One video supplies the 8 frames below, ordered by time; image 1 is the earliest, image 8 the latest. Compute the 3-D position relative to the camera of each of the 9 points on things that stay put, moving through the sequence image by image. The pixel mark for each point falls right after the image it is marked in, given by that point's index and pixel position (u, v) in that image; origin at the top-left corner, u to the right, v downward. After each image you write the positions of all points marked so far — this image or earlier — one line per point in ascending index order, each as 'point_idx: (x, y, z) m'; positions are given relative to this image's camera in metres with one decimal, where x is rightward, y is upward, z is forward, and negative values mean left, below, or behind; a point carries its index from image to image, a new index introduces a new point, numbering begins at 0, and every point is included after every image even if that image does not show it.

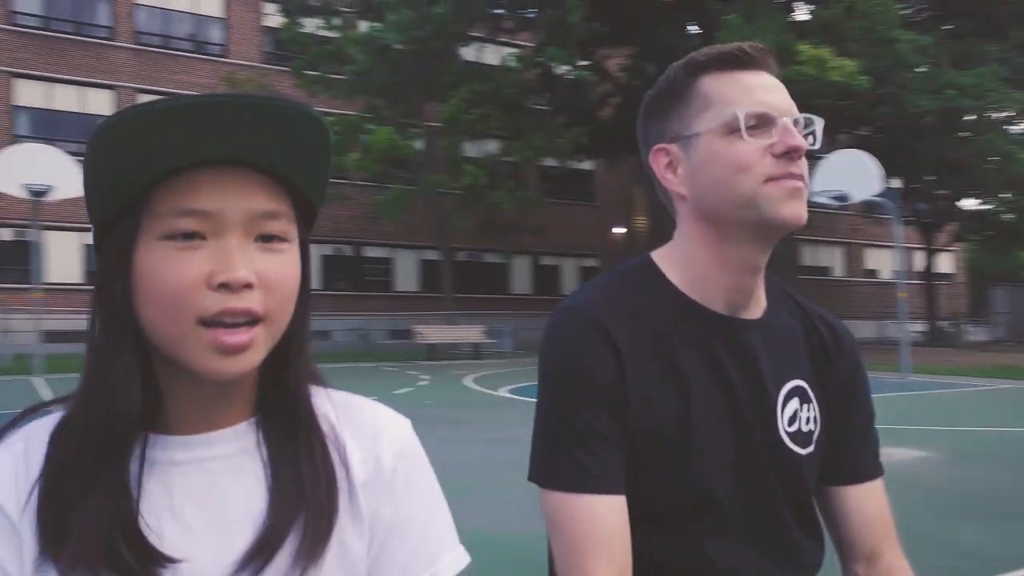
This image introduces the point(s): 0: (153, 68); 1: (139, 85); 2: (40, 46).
0: (-12.6, +8.0, +28.2) m
1: (-12.6, +7.6, +28.2) m
2: (-16.1, +8.1, +25.5) m
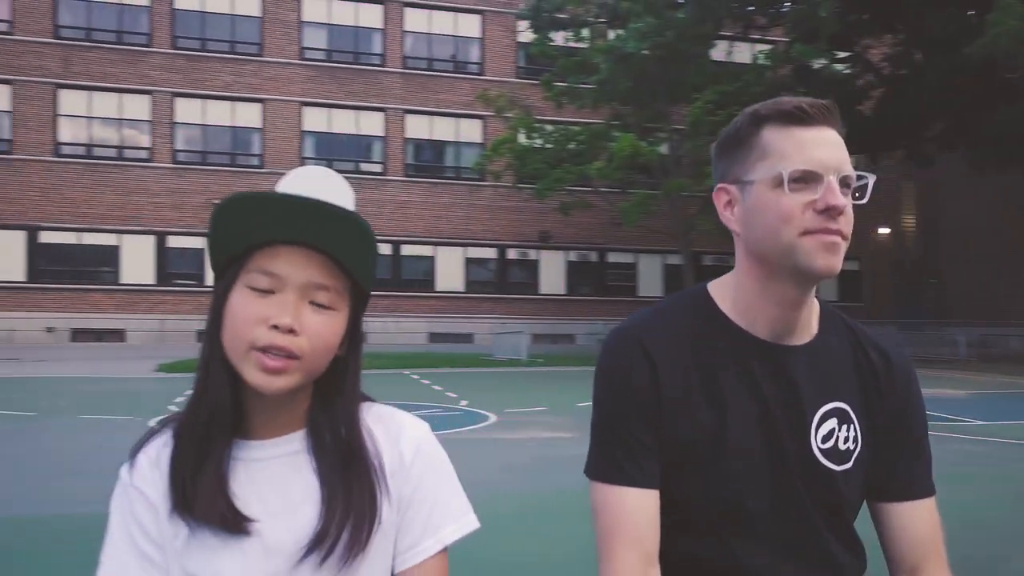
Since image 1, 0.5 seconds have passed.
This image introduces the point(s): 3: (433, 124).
0: (-3.5, +7.9, +30.9) m
1: (-3.6, +7.4, +30.9) m
2: (-7.7, +8.0, +29.4) m
3: (-3.1, +6.6, +31.2) m
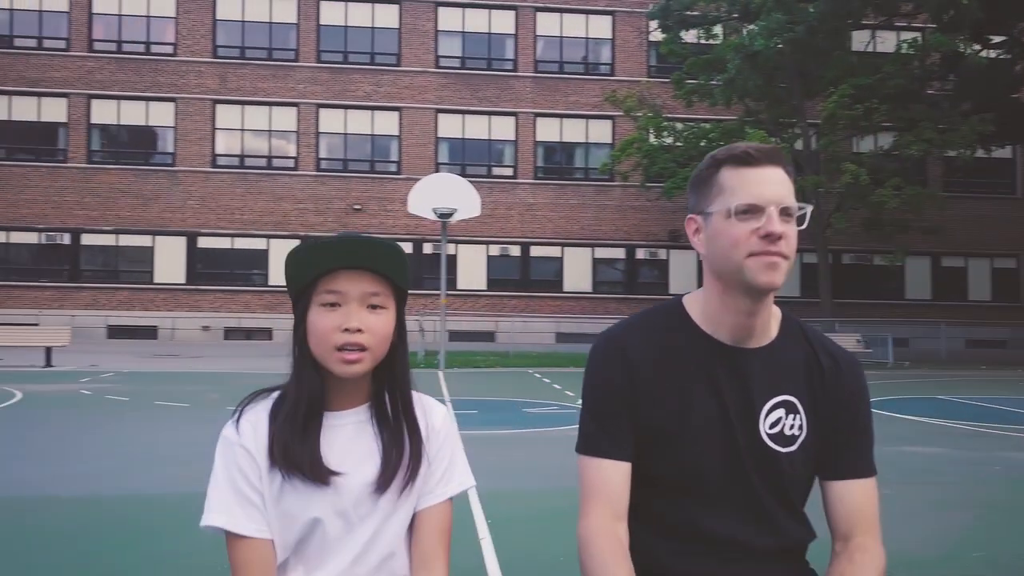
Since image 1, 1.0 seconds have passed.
0: (+1.4, +7.9, +31.4) m
1: (+1.4, +7.4, +31.4) m
2: (-2.9, +8.0, +30.6) m
3: (+2.0, +6.5, +31.6) m
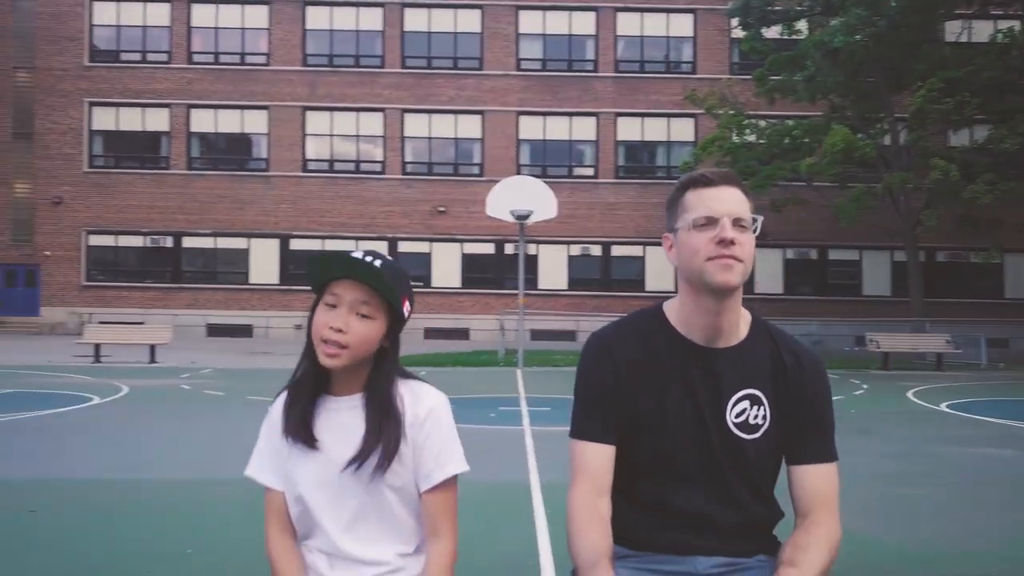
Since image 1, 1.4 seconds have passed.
0: (+4.6, +7.9, +31.4) m
1: (+4.6, +7.4, +31.4) m
2: (+0.1, +8.0, +31.0) m
3: (+5.1, +6.5, +31.6) m
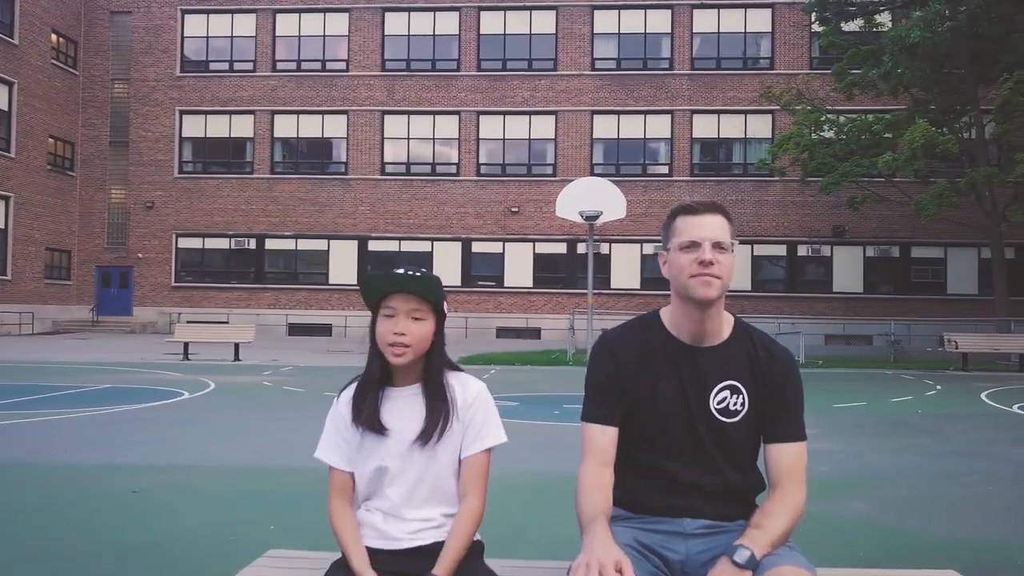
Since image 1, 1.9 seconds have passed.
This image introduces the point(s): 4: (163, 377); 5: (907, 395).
0: (+7.4, +7.9, +31.2) m
1: (+7.4, +7.4, +31.2) m
2: (+2.9, +8.0, +31.3) m
3: (+7.9, +6.6, +31.4) m
4: (-7.7, -2.0, +17.6) m
5: (+7.3, -2.0, +14.4) m
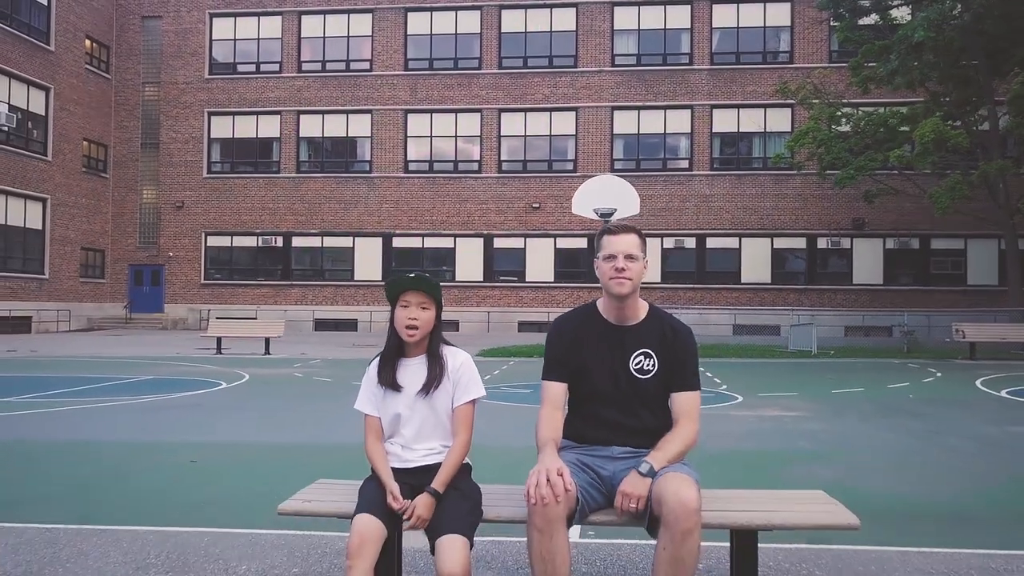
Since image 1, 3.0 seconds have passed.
0: (+8.1, +8.1, +31.6) m
1: (+8.1, +7.7, +31.7) m
2: (+3.7, +8.2, +31.8) m
3: (+8.7, +6.8, +31.8) m
4: (-7.3, -1.9, +18.6) m
5: (+7.6, -1.9, +14.9) m
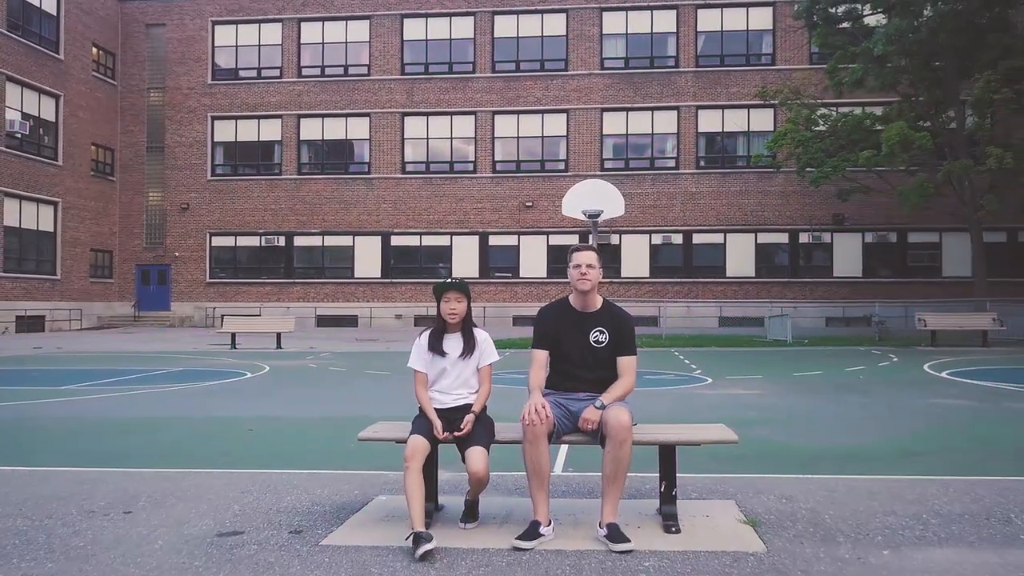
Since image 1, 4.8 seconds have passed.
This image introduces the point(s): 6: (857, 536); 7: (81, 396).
0: (+7.8, +8.4, +33.3) m
1: (+7.8, +8.0, +33.3) m
2: (+3.4, +8.5, +33.4) m
3: (+8.4, +7.1, +33.4) m
4: (-7.4, -1.9, +20.2) m
5: (+7.5, -1.7, +16.6) m
6: (+2.4, -1.7, +5.4) m
7: (-7.9, -2.0, +14.5) m
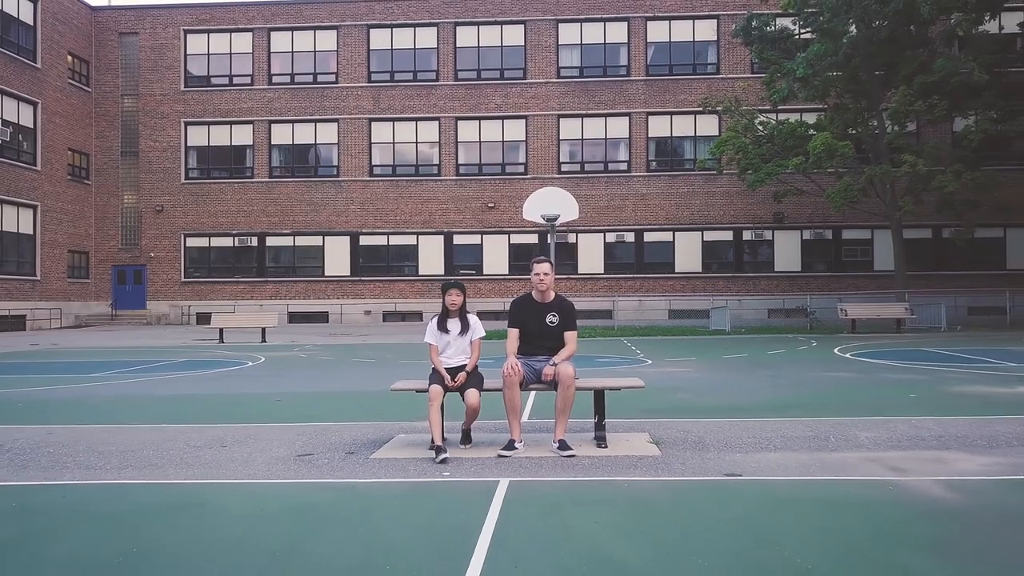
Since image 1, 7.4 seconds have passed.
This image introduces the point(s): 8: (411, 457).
0: (+6.2, +8.6, +36.1) m
1: (+6.2, +8.2, +36.2) m
2: (+1.7, +8.6, +36.1) m
3: (+6.7, +7.3, +36.3) m
4: (-8.3, -1.9, +22.3) m
5: (+6.8, -1.6, +19.5) m
6: (+2.2, -1.7, +8.1) m
7: (-8.5, -2.0, +16.6) m
8: (-1.0, -1.7, +7.7) m
